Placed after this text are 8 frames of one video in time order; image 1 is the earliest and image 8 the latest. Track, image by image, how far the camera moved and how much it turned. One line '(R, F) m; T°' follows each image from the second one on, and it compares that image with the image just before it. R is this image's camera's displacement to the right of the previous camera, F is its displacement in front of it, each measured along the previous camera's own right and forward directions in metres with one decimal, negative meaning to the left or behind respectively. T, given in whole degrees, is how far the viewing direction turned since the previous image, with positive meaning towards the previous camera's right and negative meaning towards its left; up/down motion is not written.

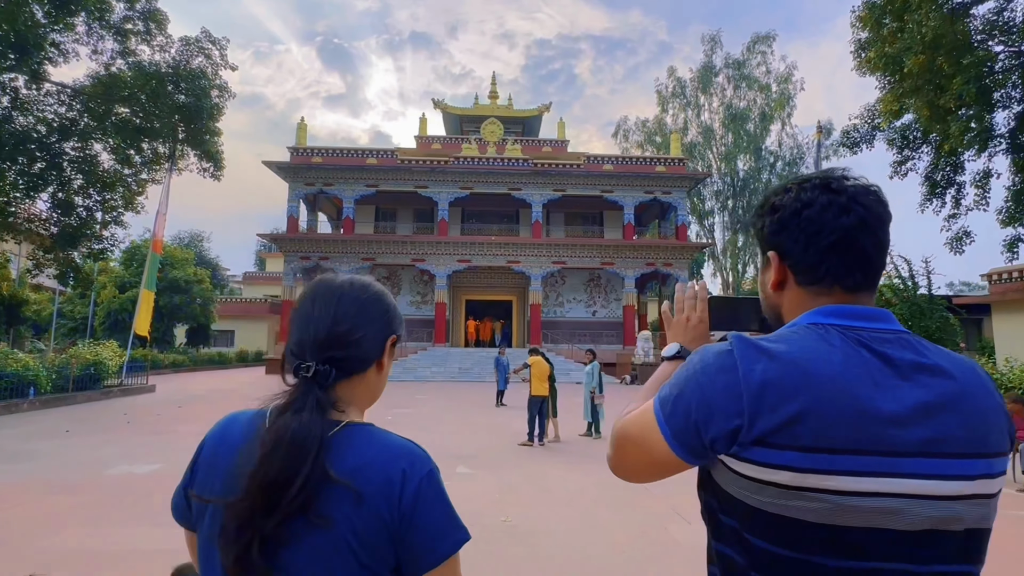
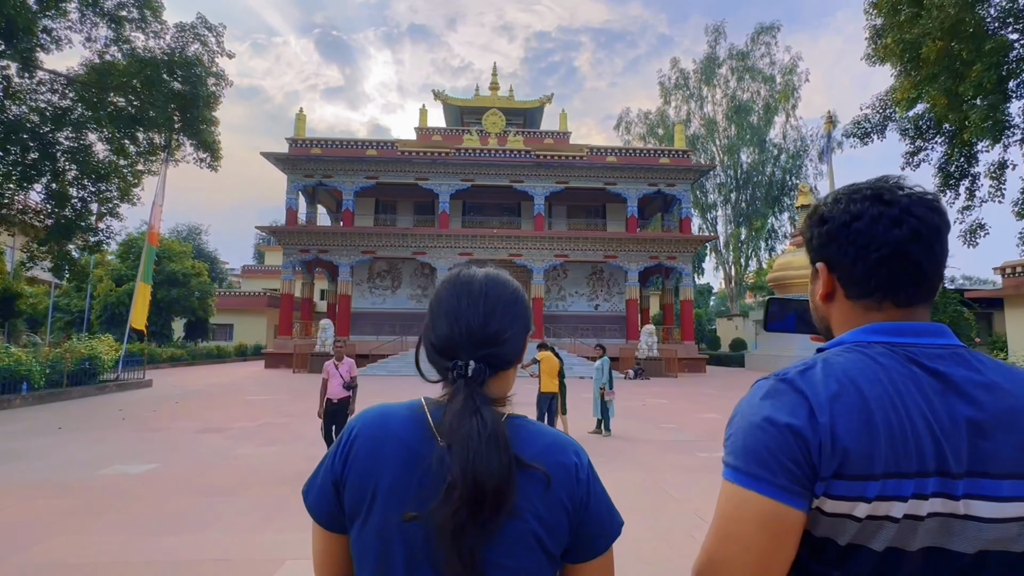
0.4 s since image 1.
(-0.1, +0.3) m; 0°
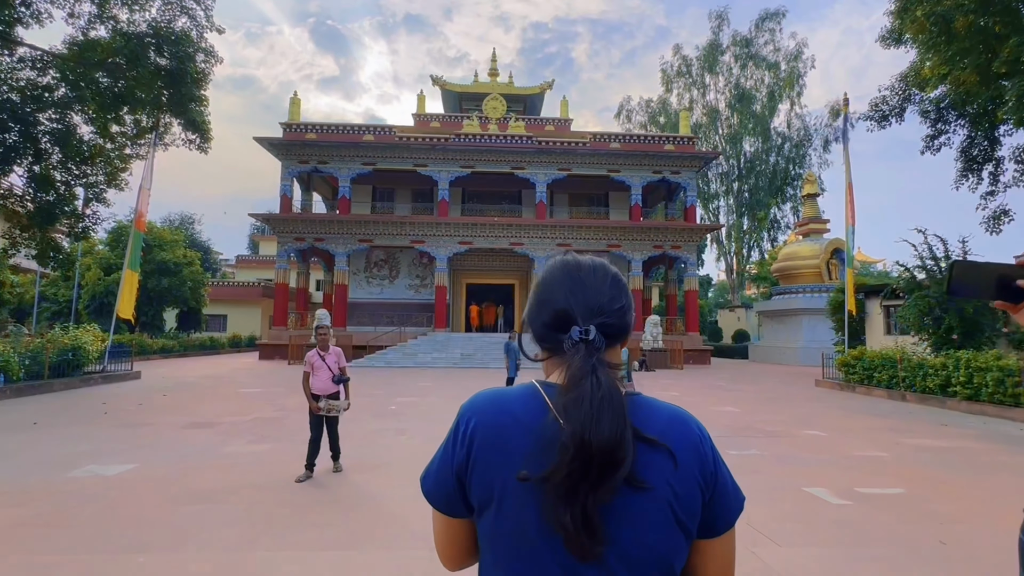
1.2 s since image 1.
(-0.2, +0.5) m; 0°
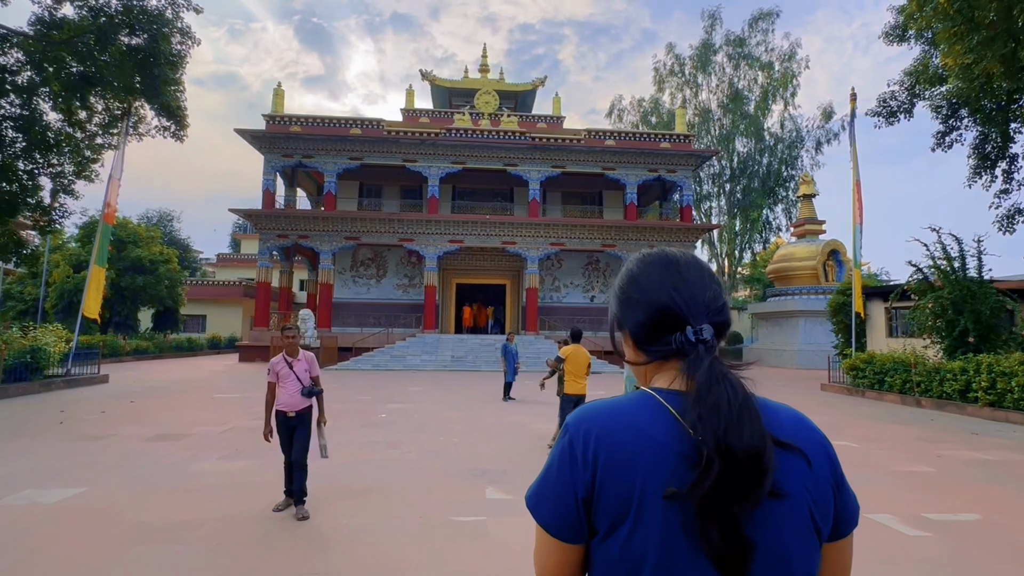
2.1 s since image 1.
(-0.2, +0.7) m; +1°
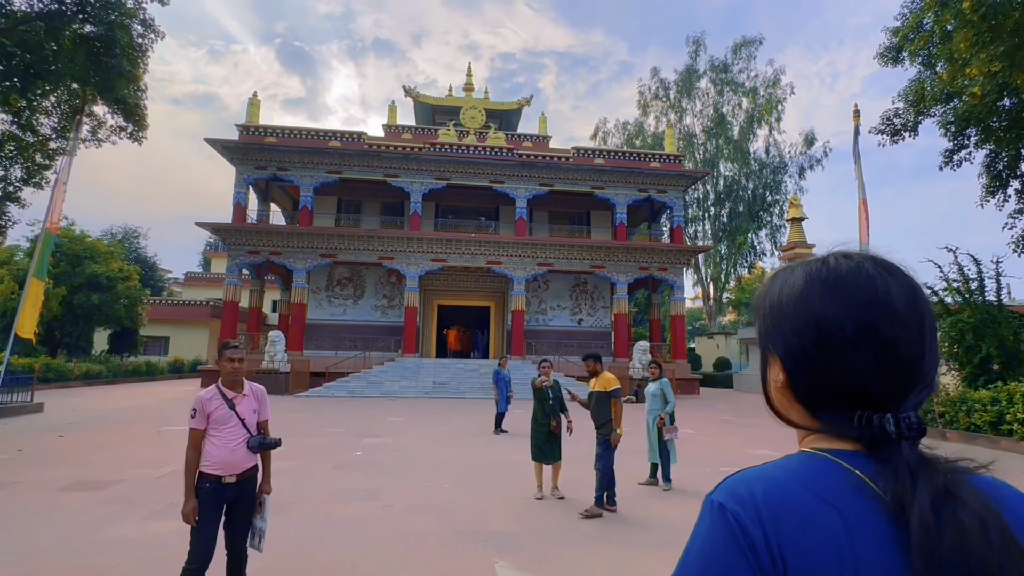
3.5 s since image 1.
(-0.3, +1.0) m; +2°
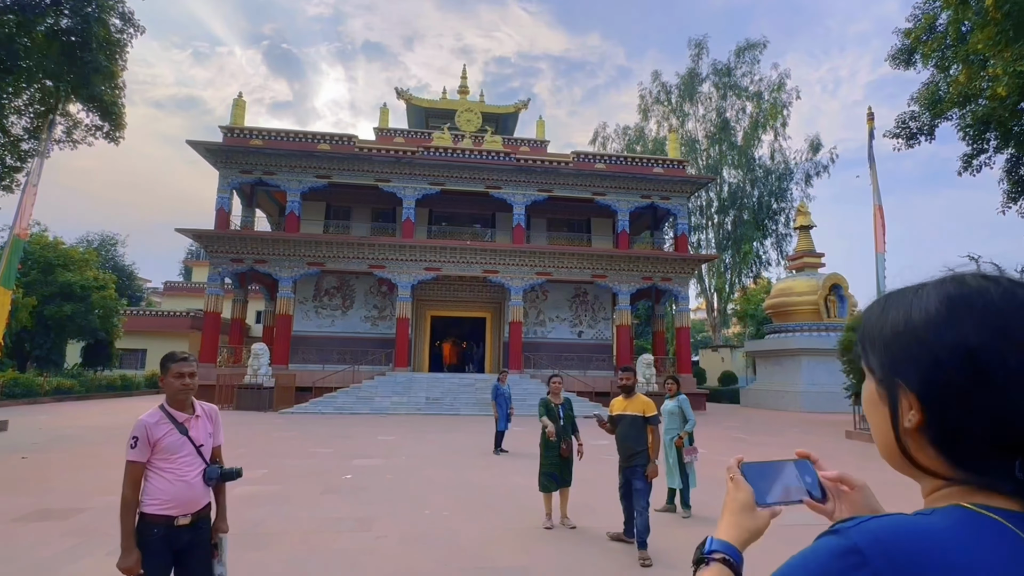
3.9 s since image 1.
(-0.1, +0.9) m; 0°
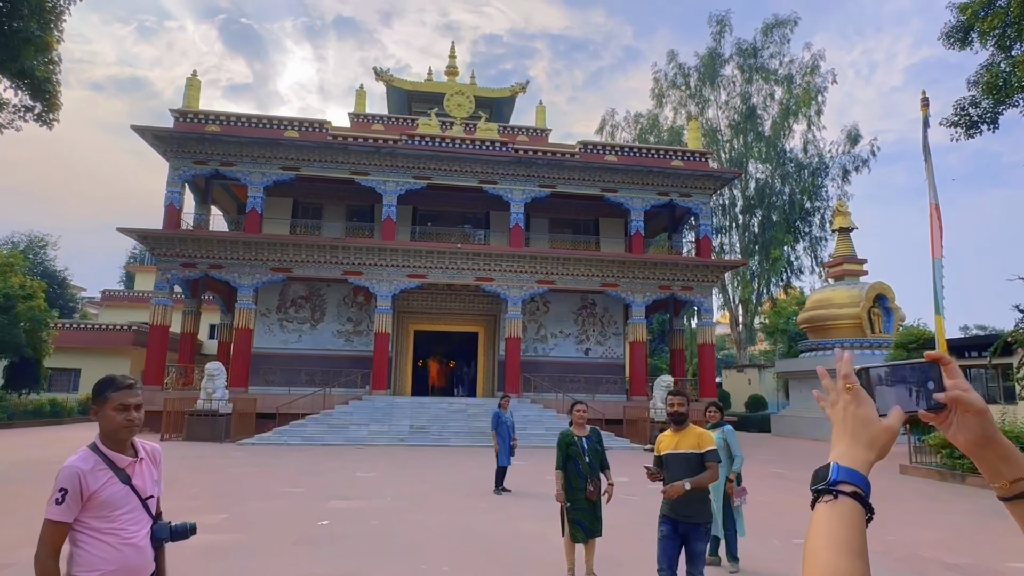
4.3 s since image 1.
(0.0, +2.6) m; 0°
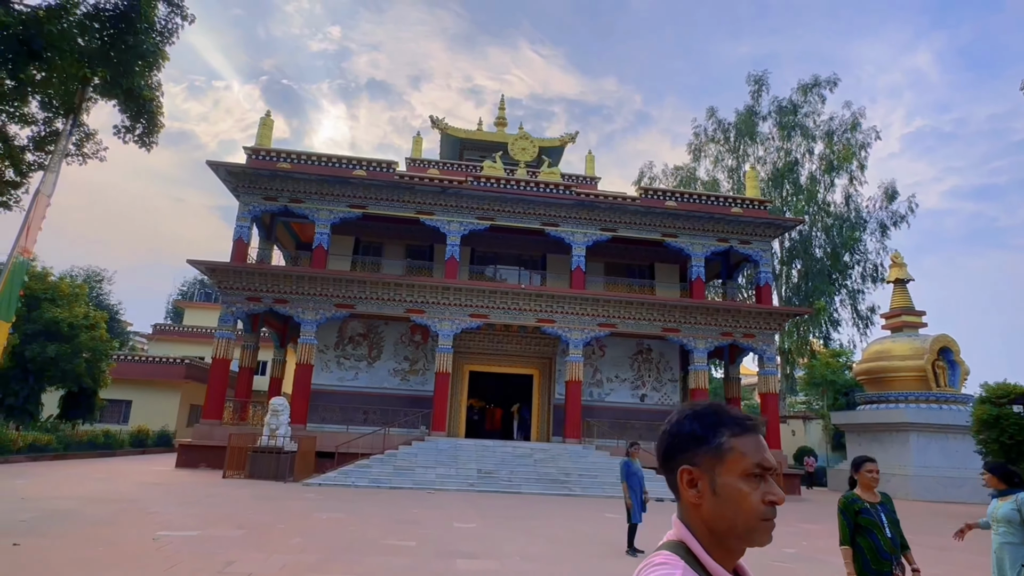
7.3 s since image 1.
(-1.8, 0.0) m; 0°
